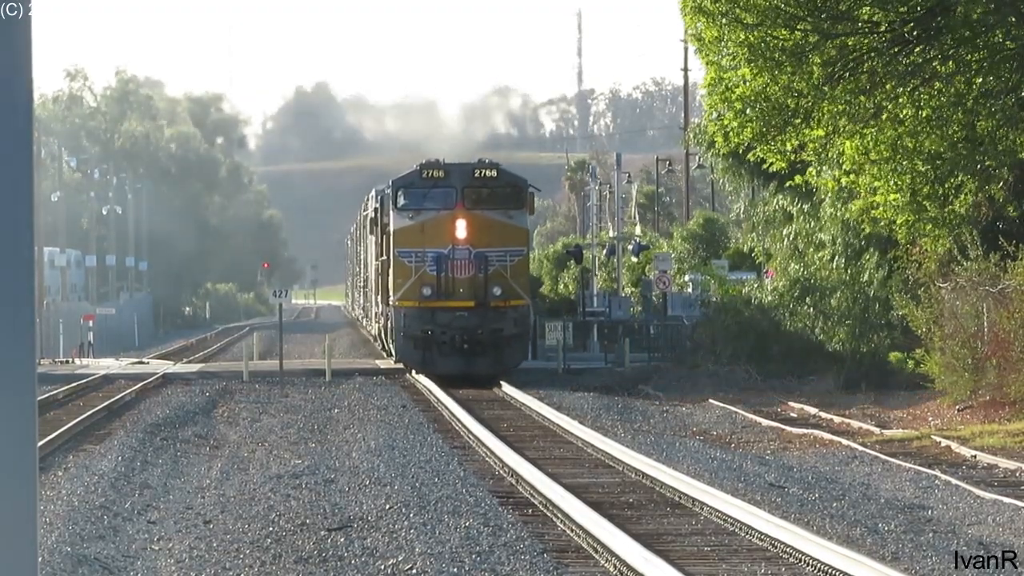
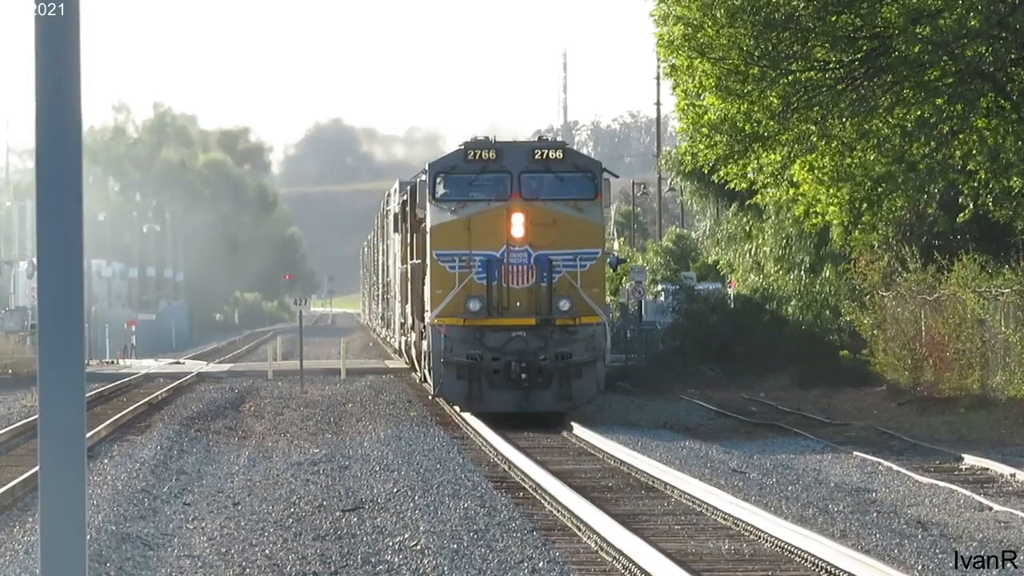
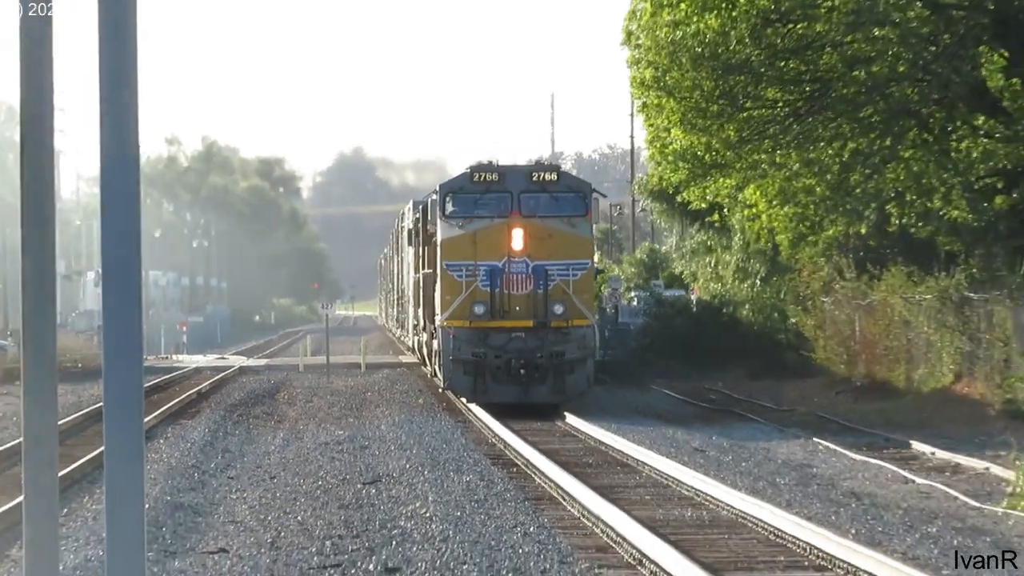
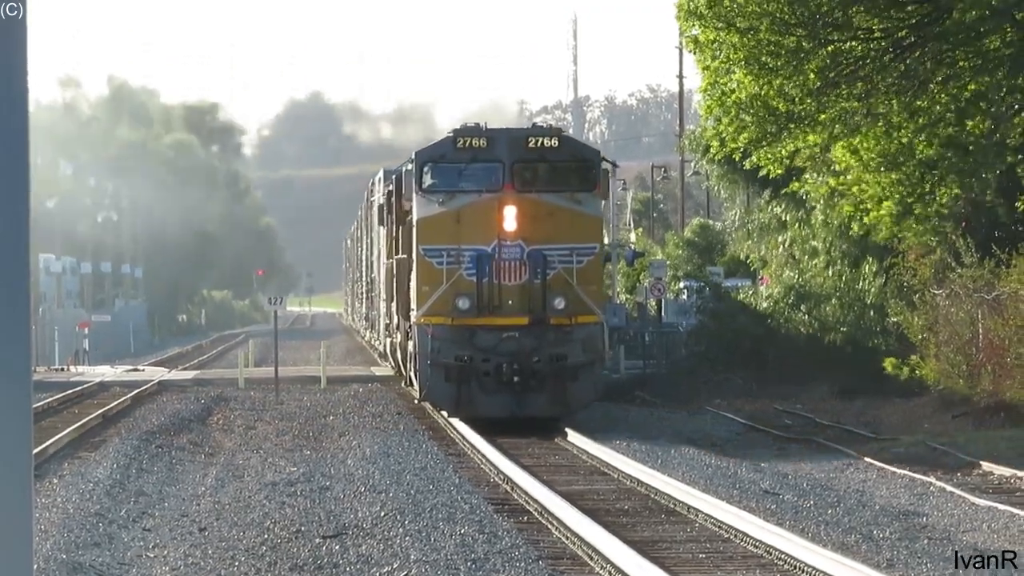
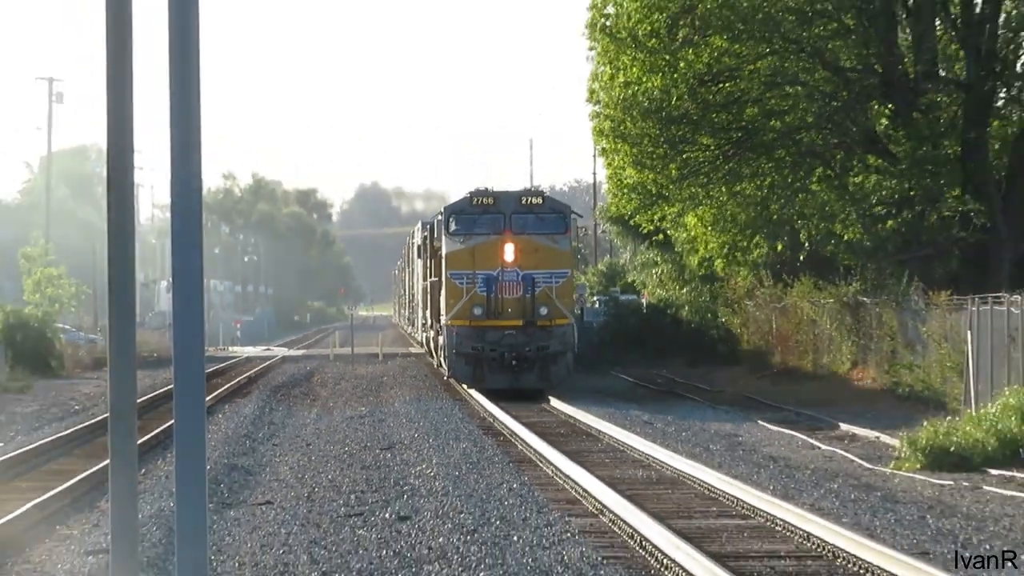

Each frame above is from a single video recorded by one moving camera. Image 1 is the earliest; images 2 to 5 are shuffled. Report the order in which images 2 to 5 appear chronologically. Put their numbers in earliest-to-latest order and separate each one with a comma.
4, 2, 3, 5
